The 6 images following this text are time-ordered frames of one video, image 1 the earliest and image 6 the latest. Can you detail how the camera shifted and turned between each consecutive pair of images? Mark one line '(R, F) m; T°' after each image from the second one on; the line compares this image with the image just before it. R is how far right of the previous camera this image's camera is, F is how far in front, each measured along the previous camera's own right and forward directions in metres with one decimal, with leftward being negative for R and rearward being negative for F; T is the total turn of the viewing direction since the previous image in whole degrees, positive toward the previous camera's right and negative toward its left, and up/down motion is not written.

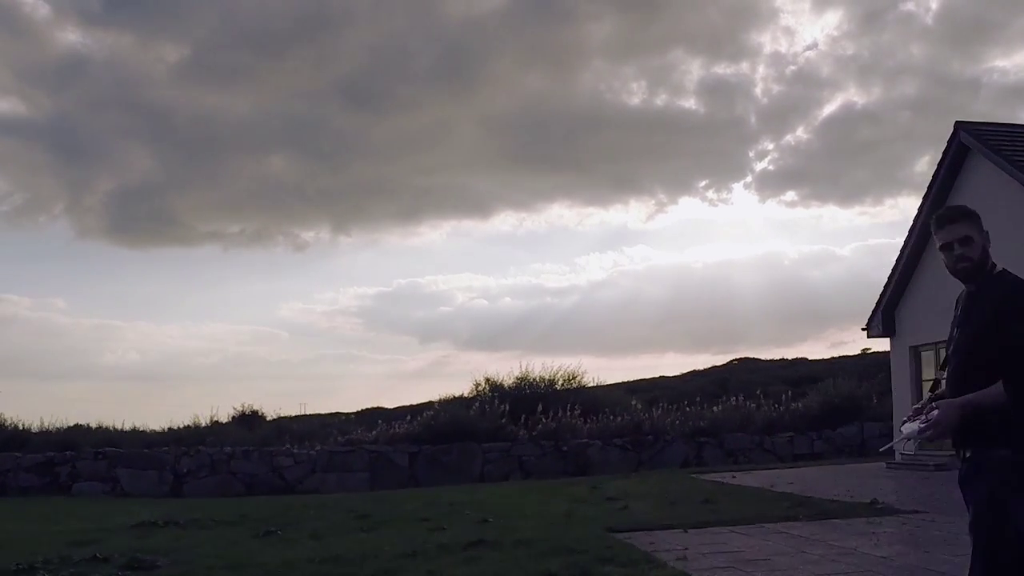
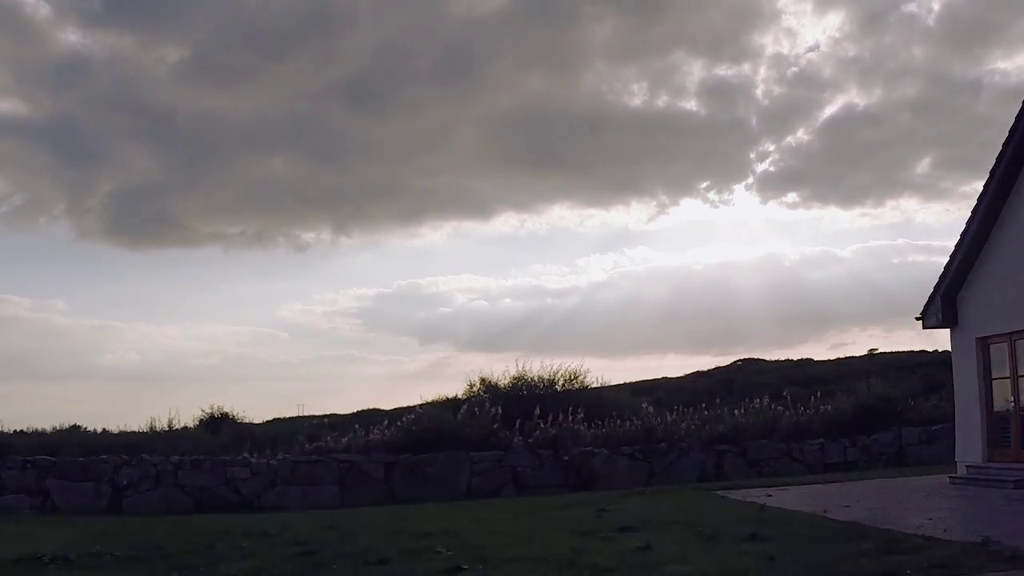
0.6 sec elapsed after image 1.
(+0.1, +2.4) m; 0°
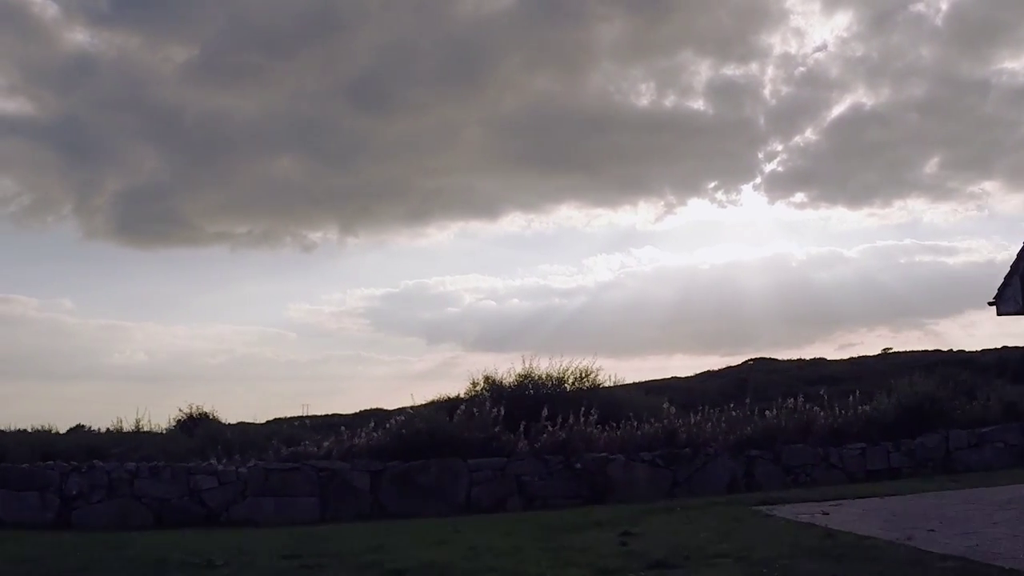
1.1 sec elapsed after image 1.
(0.0, +1.9) m; 0°
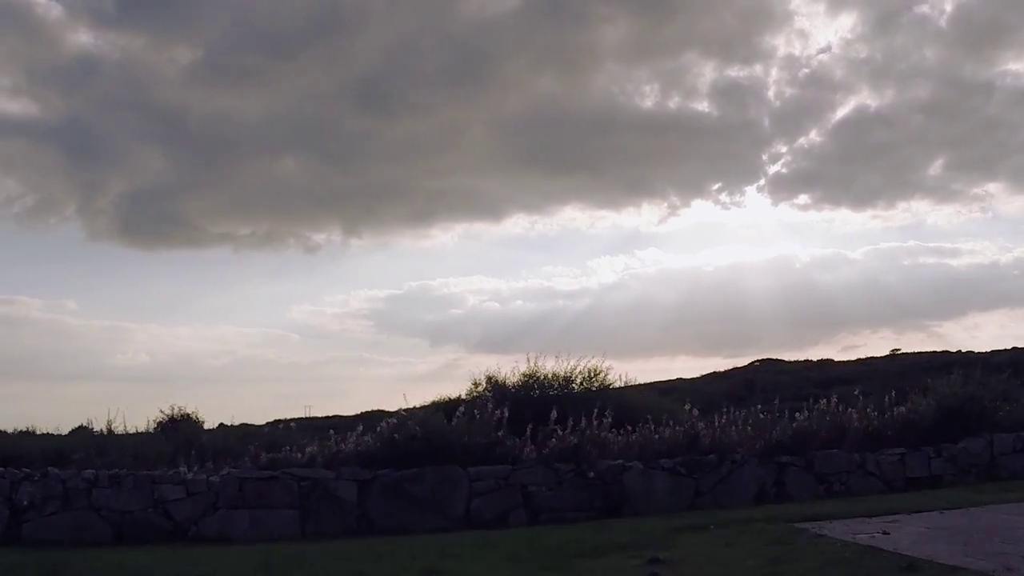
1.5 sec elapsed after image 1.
(0.0, +1.5) m; 0°
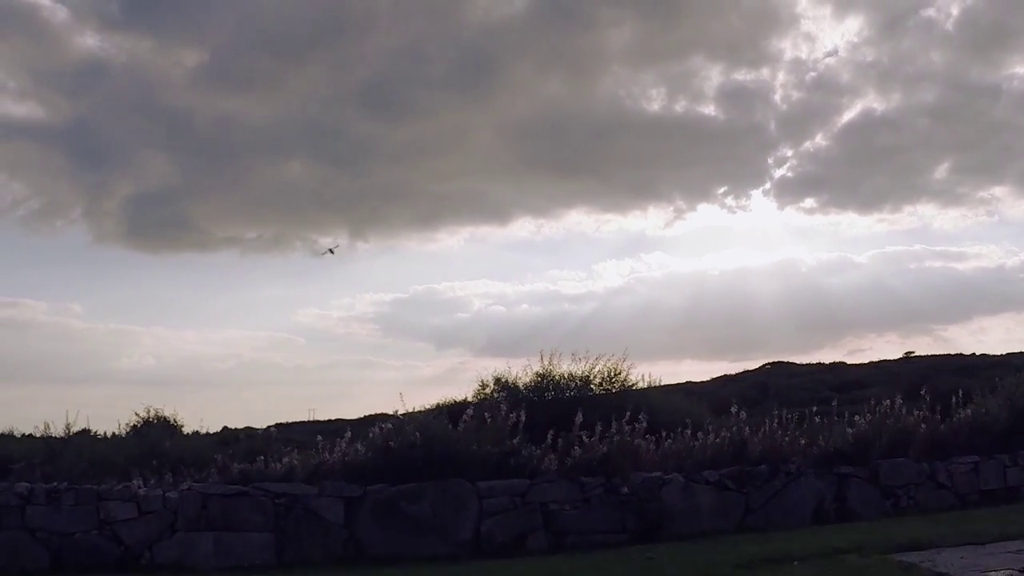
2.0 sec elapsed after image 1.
(-0.1, +2.0) m; 0°
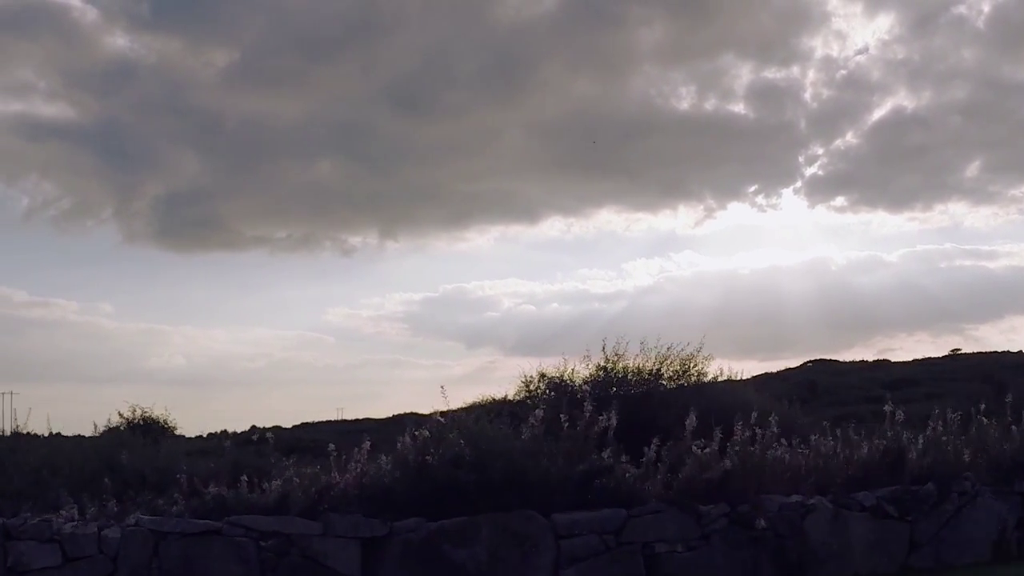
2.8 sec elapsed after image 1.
(-0.4, +3.0) m; -2°
